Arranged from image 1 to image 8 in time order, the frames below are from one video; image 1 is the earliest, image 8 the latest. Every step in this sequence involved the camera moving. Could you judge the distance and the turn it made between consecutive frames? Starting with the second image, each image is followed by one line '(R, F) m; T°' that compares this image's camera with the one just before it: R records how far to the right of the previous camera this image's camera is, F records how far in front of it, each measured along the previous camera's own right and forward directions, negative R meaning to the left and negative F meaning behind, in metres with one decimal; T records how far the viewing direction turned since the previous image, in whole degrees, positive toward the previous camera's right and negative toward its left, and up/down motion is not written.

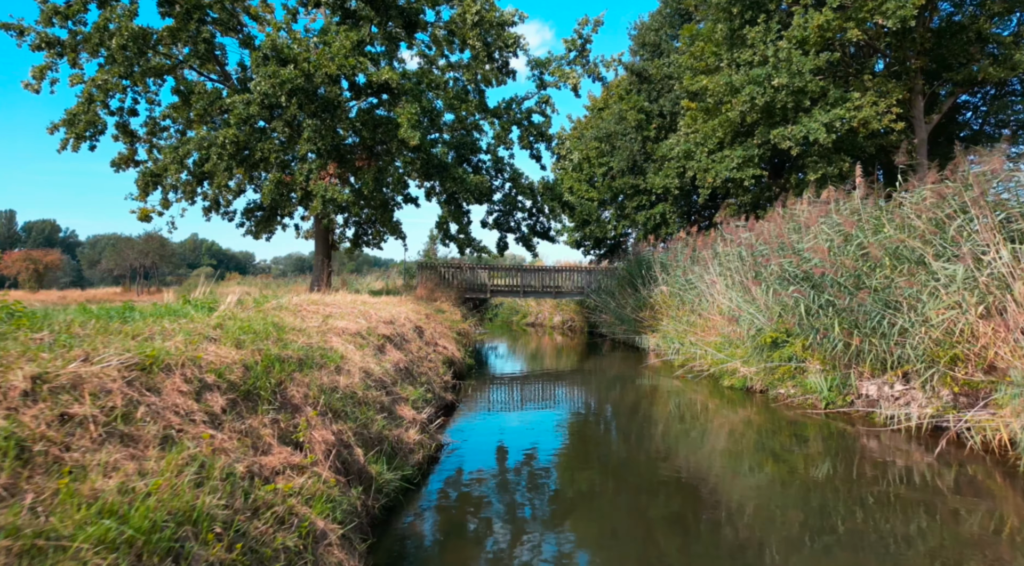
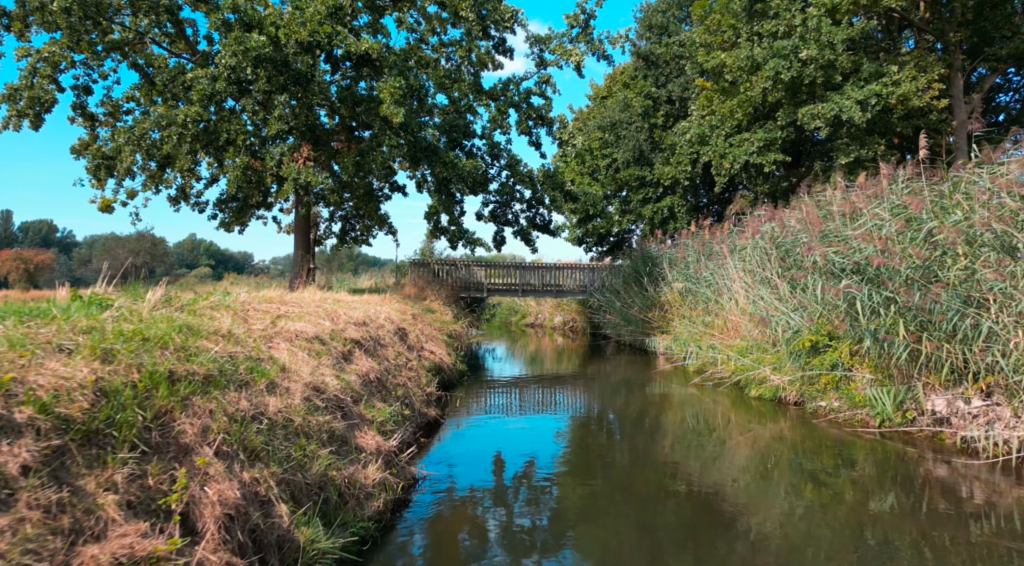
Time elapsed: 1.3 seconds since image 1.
(+0.1, +1.5) m; 0°
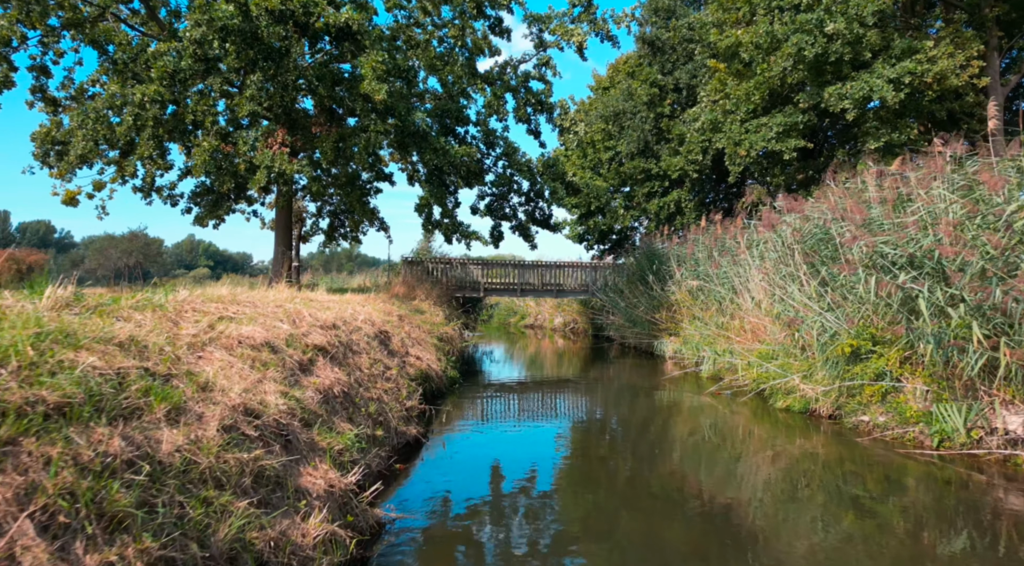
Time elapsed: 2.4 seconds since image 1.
(+0.1, +1.2) m; 0°
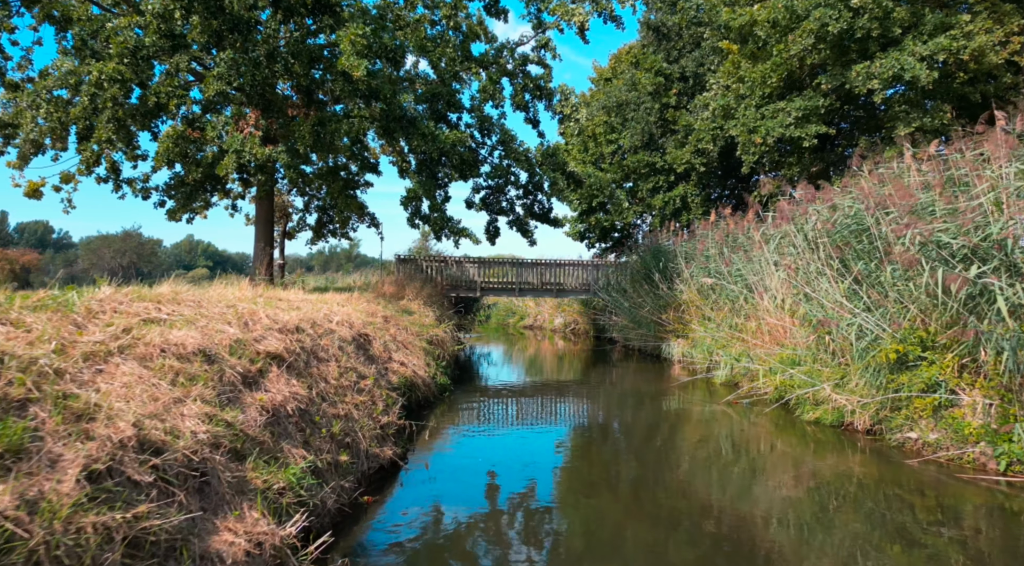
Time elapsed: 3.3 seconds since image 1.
(+0.1, +1.0) m; 0°
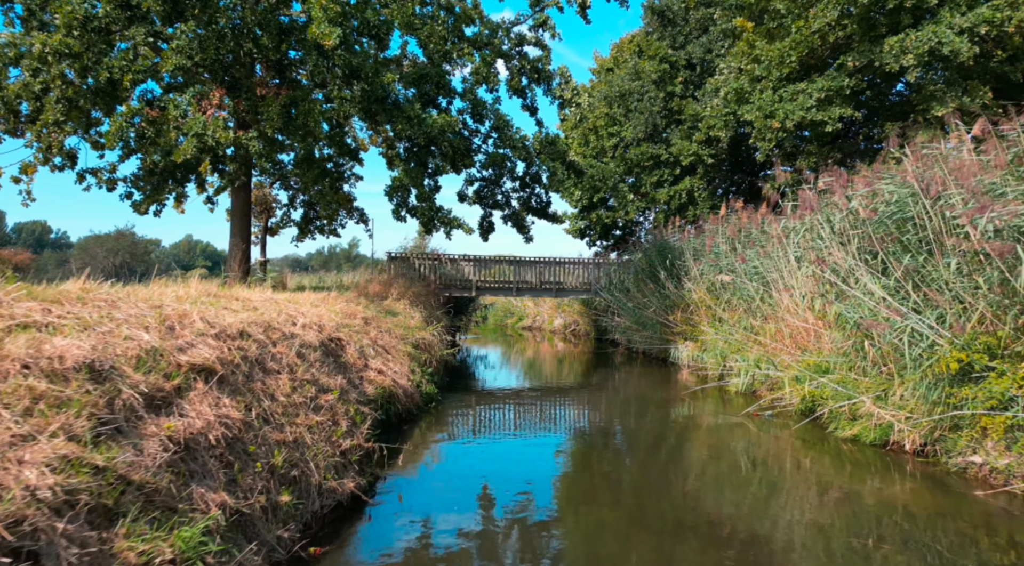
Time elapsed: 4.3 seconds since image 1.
(+0.1, +1.1) m; 0°
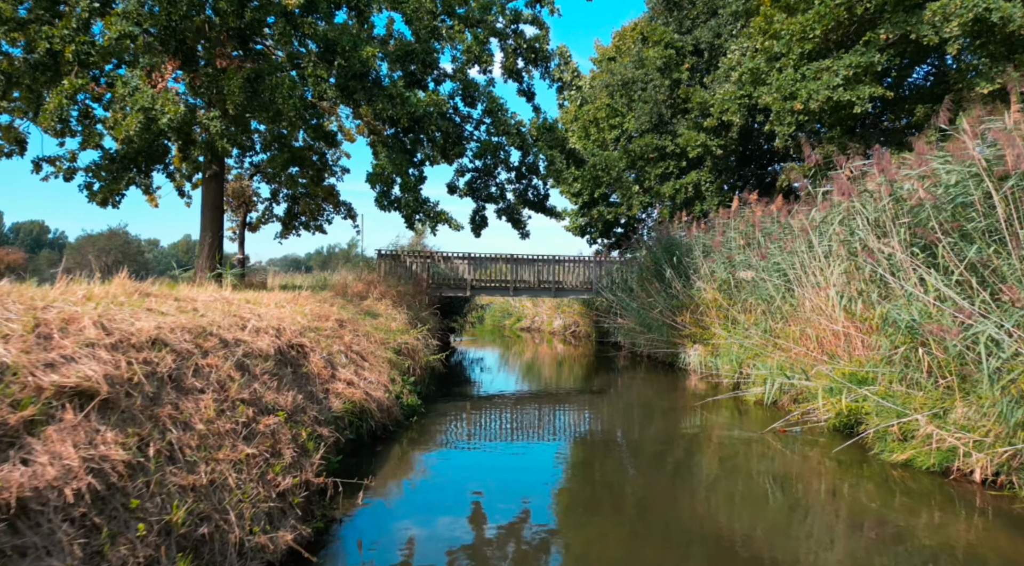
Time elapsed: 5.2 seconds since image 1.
(+0.1, +1.1) m; 0°
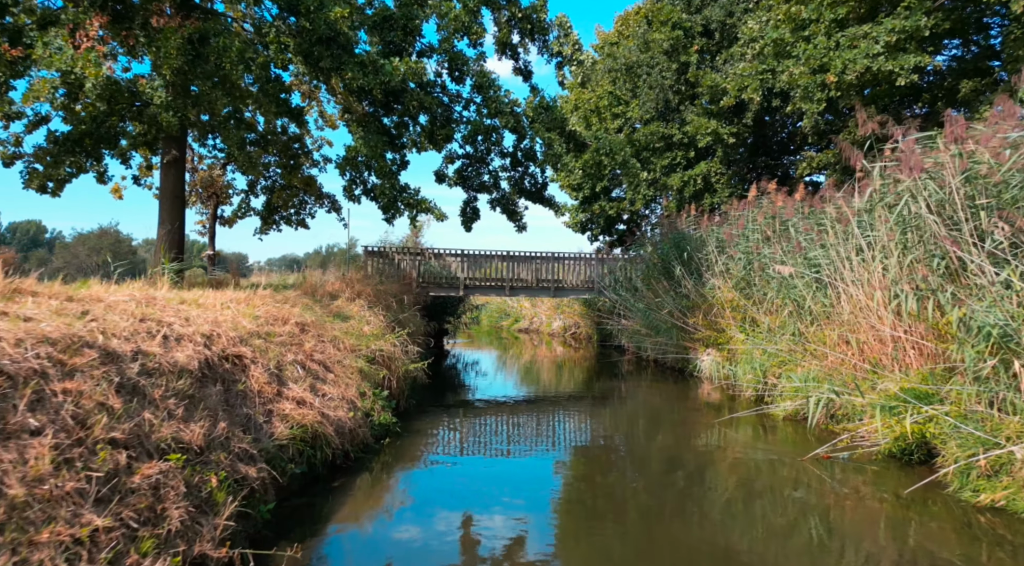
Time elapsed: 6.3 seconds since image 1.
(+0.1, +1.3) m; 0°
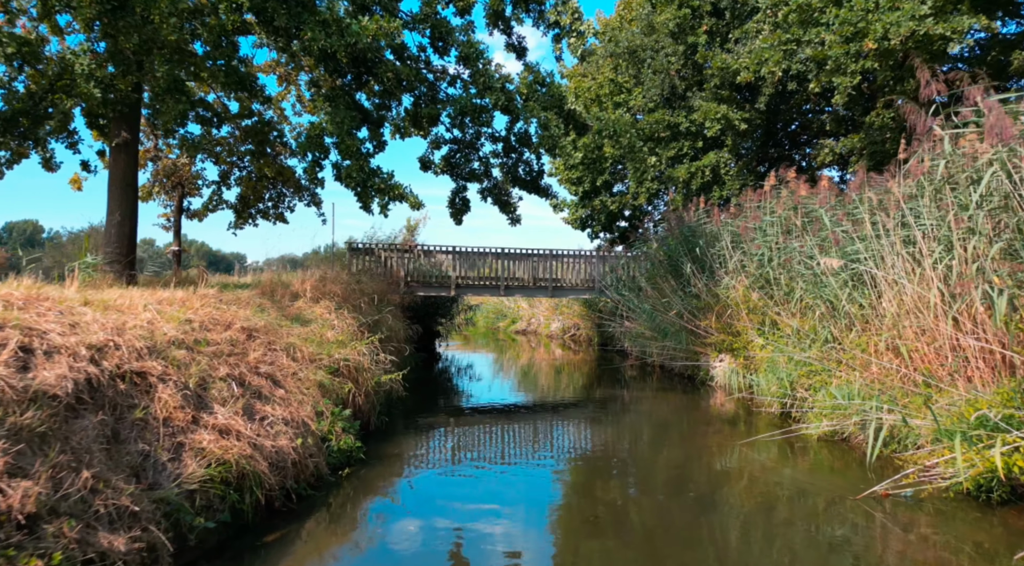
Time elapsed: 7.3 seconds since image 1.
(+0.1, +1.2) m; 0°
